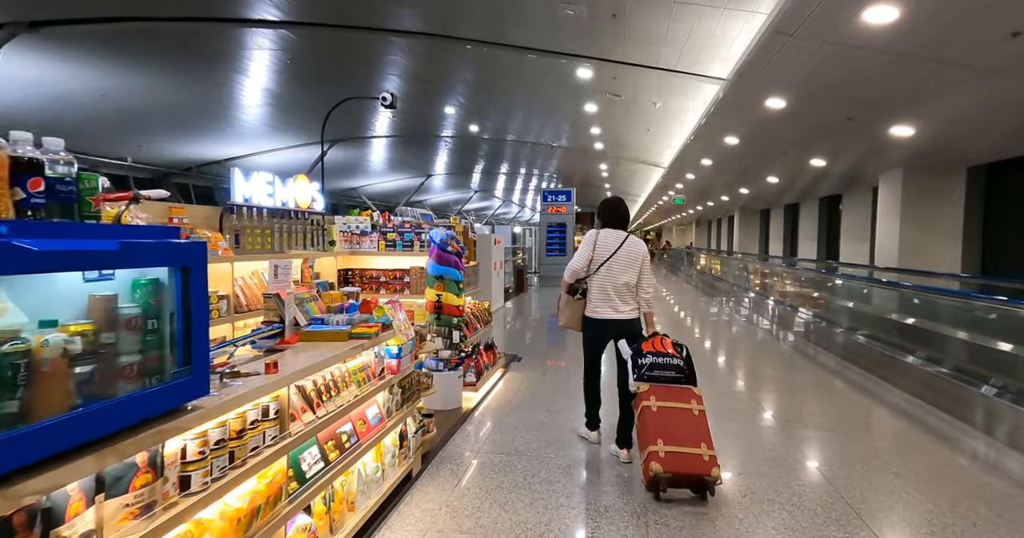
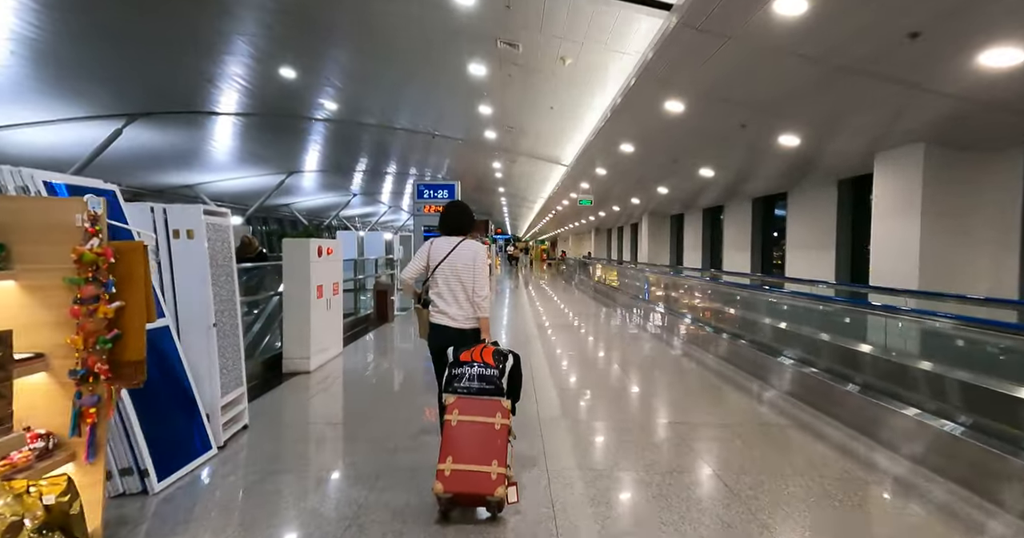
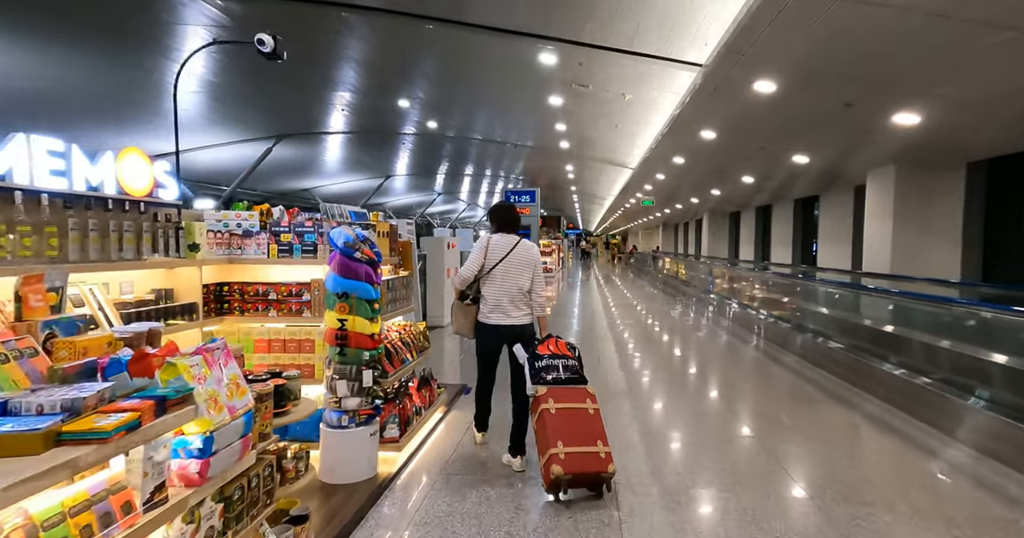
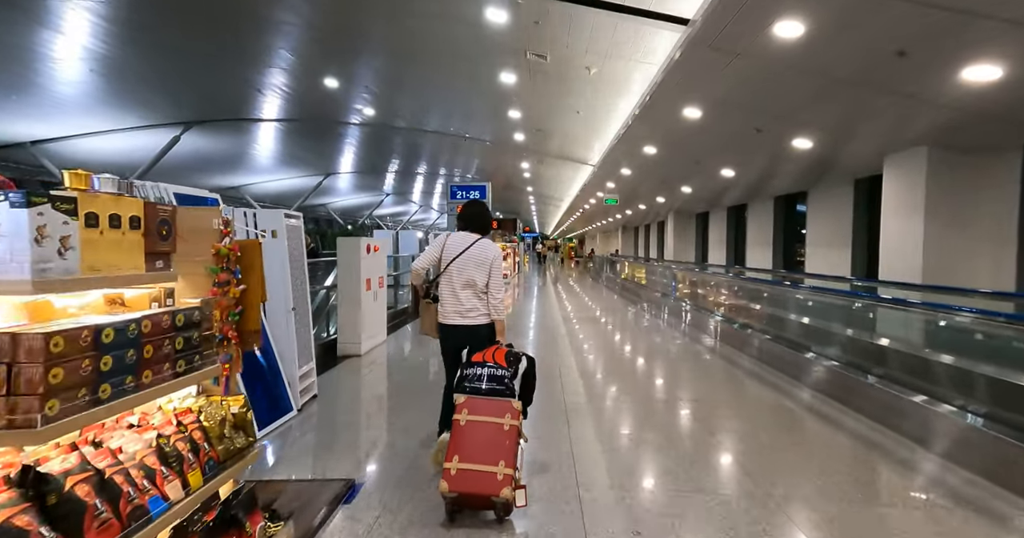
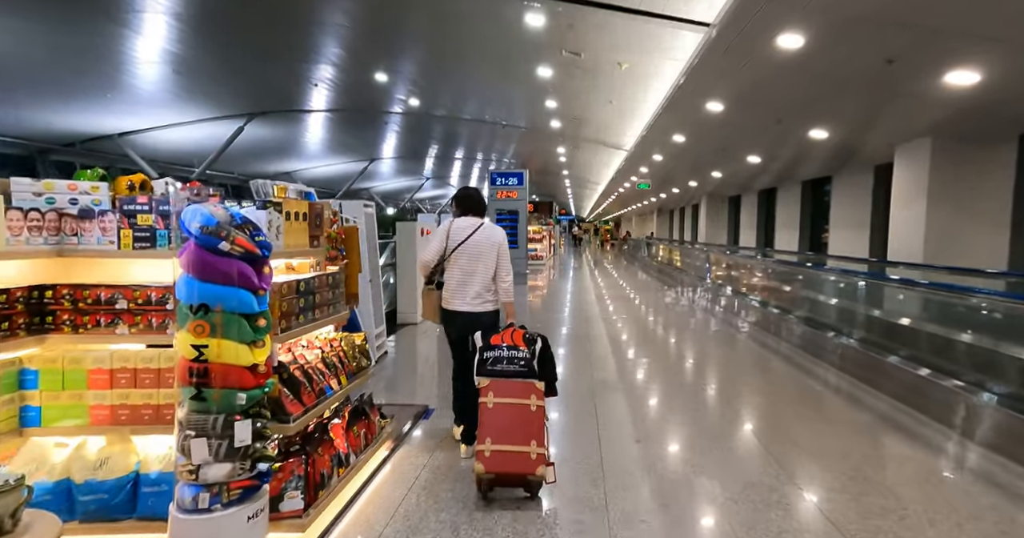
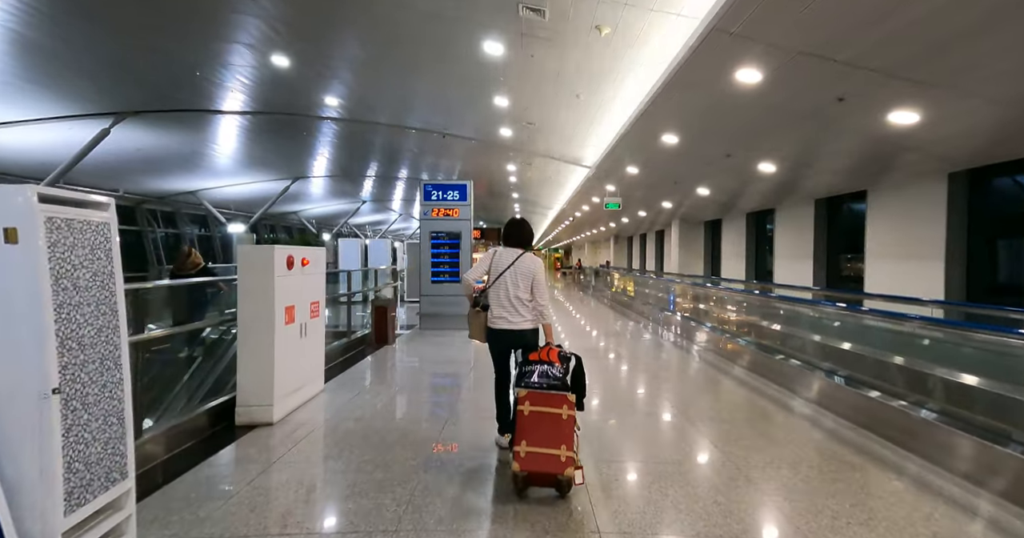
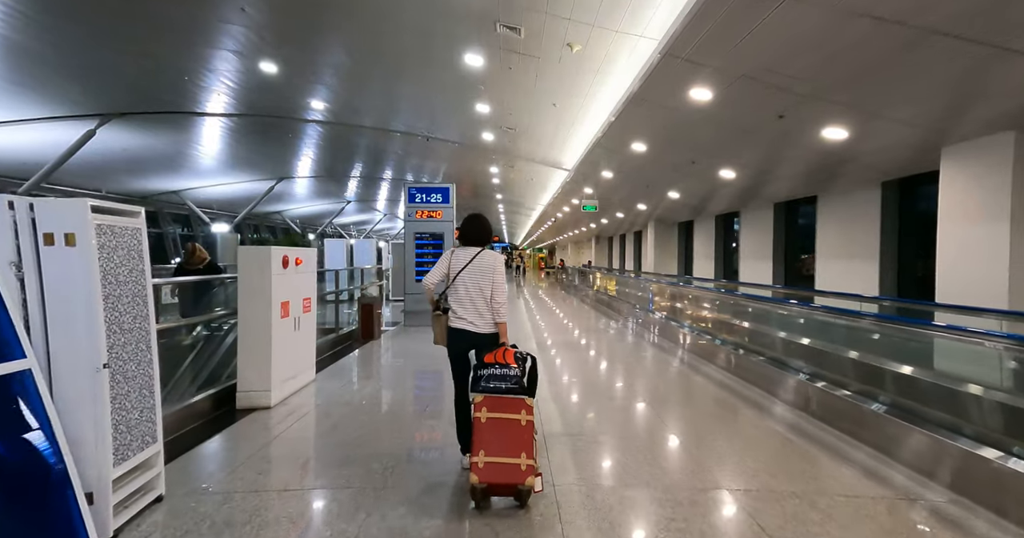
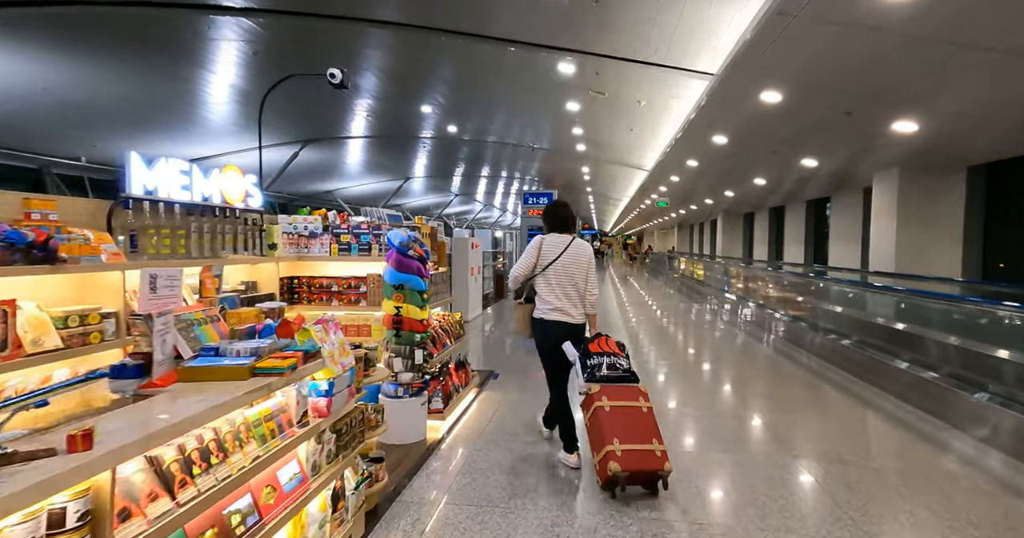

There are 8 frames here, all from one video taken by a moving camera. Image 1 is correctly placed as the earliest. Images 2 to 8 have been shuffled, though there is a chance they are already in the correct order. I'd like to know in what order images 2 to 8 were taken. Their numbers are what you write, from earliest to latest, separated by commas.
8, 3, 5, 4, 2, 7, 6
